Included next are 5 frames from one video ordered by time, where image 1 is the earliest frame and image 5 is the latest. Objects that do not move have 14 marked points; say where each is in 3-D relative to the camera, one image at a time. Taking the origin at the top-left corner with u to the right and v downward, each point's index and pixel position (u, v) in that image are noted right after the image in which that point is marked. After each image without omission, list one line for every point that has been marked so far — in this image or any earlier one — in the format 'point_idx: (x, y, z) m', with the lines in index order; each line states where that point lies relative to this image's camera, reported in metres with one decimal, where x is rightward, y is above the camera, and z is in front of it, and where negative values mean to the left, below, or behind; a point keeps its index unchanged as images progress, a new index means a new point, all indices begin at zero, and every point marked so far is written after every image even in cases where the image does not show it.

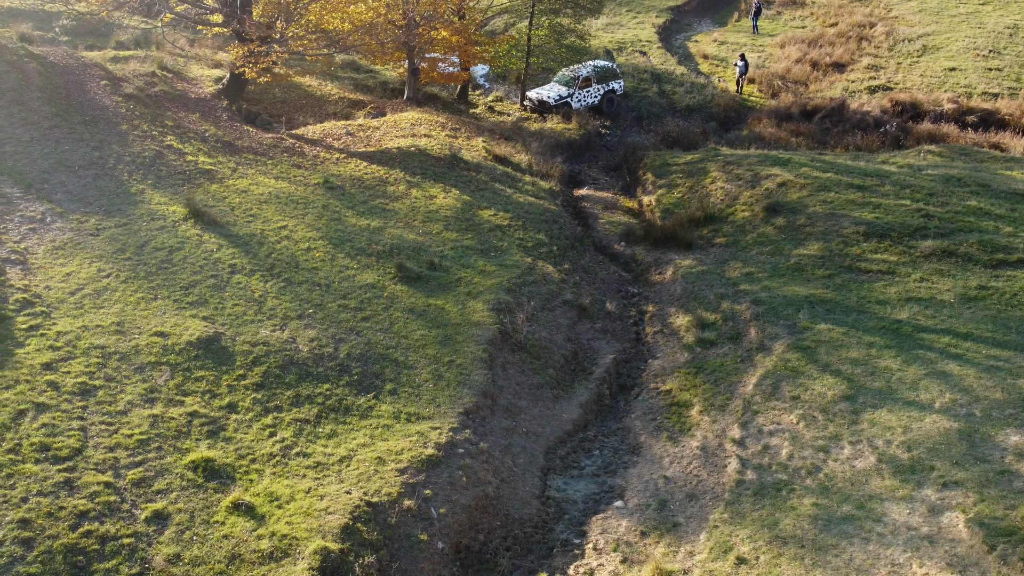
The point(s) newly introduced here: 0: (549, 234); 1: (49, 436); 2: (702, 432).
0: (+0.8, +1.2, +15.3) m
1: (-5.7, -1.8, +8.2) m
2: (+2.8, -2.1, +9.7) m
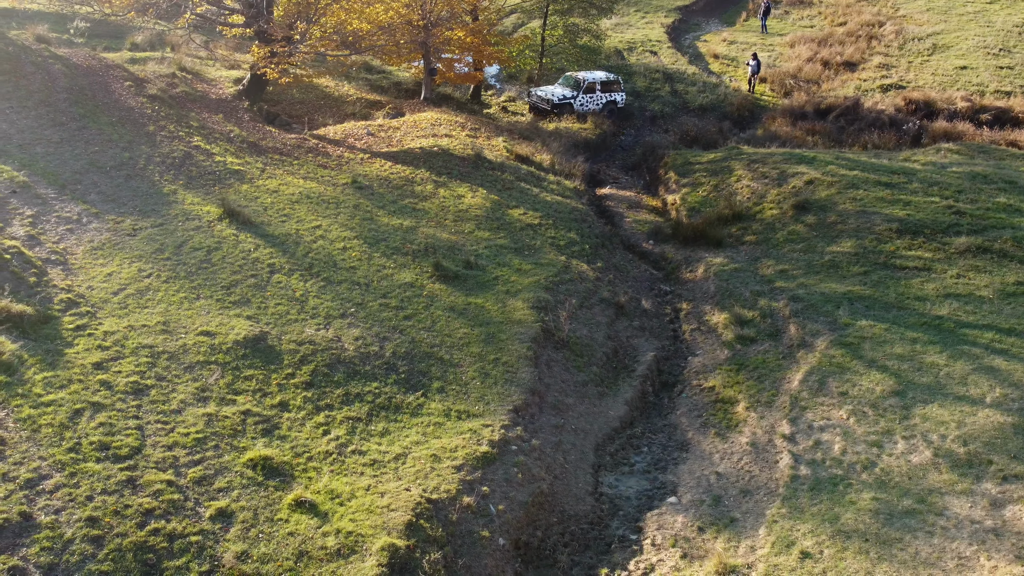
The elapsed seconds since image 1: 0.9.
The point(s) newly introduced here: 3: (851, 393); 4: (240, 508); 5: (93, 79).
0: (+1.5, +1.3, +15.3) m
1: (-5.0, -1.8, +8.2) m
2: (+3.5, -2.0, +9.7) m
3: (+4.9, -1.5, +9.7) m
4: (-3.1, -2.5, +7.6) m
5: (-11.8, +5.9, +18.7) m
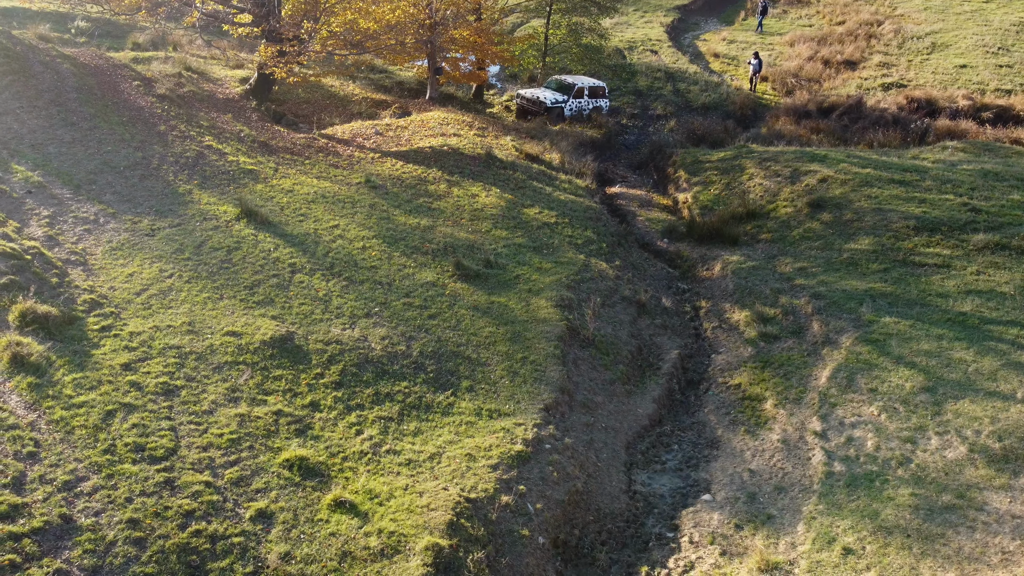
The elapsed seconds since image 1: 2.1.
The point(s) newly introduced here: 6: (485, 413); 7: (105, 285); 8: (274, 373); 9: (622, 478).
0: (+1.9, +1.3, +15.3) m
1: (-4.5, -1.8, +8.1) m
2: (+3.9, -2.0, +9.8) m
3: (+5.3, -1.5, +9.7) m
4: (-2.6, -2.5, +7.5) m
5: (-11.4, +5.8, +18.6) m
6: (-0.4, -1.8, +9.4) m
7: (-6.7, +0.1, +10.9) m
8: (-3.4, -1.2, +9.6) m
9: (+1.5, -2.6, +9.2) m
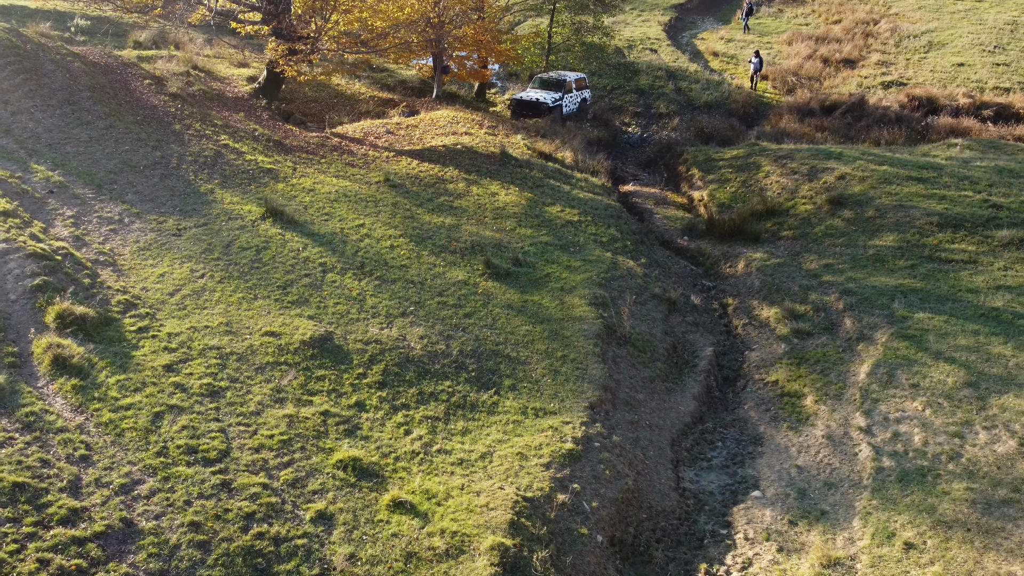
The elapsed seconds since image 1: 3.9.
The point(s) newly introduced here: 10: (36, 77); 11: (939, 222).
0: (+2.4, +1.3, +15.3) m
1: (-3.8, -1.8, +8.0) m
2: (+4.6, -2.0, +9.8) m
3: (+6.0, -1.4, +9.7) m
4: (-1.9, -2.5, +7.4) m
5: (-11.0, +5.8, +18.4) m
6: (+0.3, -1.7, +9.4) m
7: (-6.1, 0.0, +10.8) m
8: (-2.8, -1.2, +9.5) m
9: (+2.2, -2.6, +9.2) m
10: (-11.9, +5.3, +16.8) m
11: (+9.0, +1.4, +14.1) m
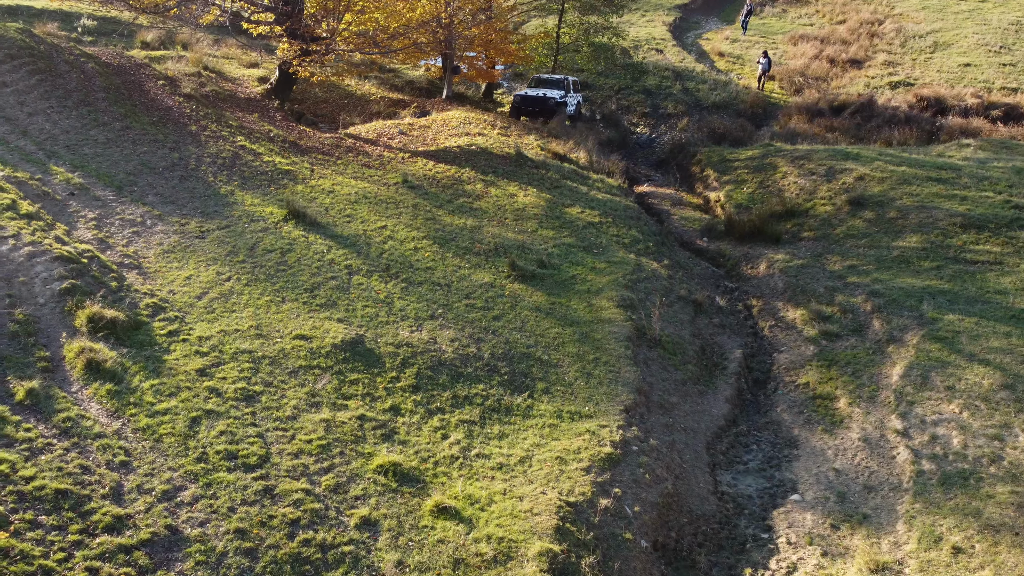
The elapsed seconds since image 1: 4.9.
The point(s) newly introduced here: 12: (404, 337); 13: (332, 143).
0: (+2.9, +1.3, +15.3) m
1: (-3.3, -1.9, +7.9) m
2: (+5.0, -2.0, +9.8) m
3: (+6.5, -1.4, +9.7) m
4: (-1.4, -2.5, +7.4) m
5: (-10.6, +5.7, +18.3) m
6: (+0.8, -1.8, +9.4) m
7: (-5.6, 0.0, +10.7) m
8: (-2.3, -1.3, +9.4) m
9: (+2.7, -2.6, +9.1) m
10: (-11.5, +5.2, +16.7) m
11: (+9.5, +1.4, +14.0) m
12: (-1.7, -0.8, +10.4) m
13: (-5.0, +4.1, +18.7) m
